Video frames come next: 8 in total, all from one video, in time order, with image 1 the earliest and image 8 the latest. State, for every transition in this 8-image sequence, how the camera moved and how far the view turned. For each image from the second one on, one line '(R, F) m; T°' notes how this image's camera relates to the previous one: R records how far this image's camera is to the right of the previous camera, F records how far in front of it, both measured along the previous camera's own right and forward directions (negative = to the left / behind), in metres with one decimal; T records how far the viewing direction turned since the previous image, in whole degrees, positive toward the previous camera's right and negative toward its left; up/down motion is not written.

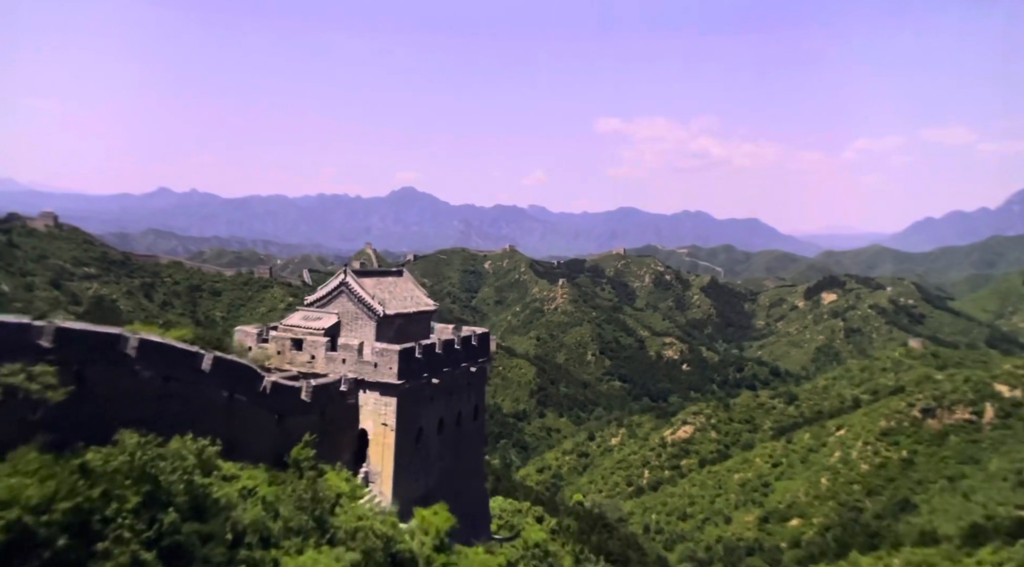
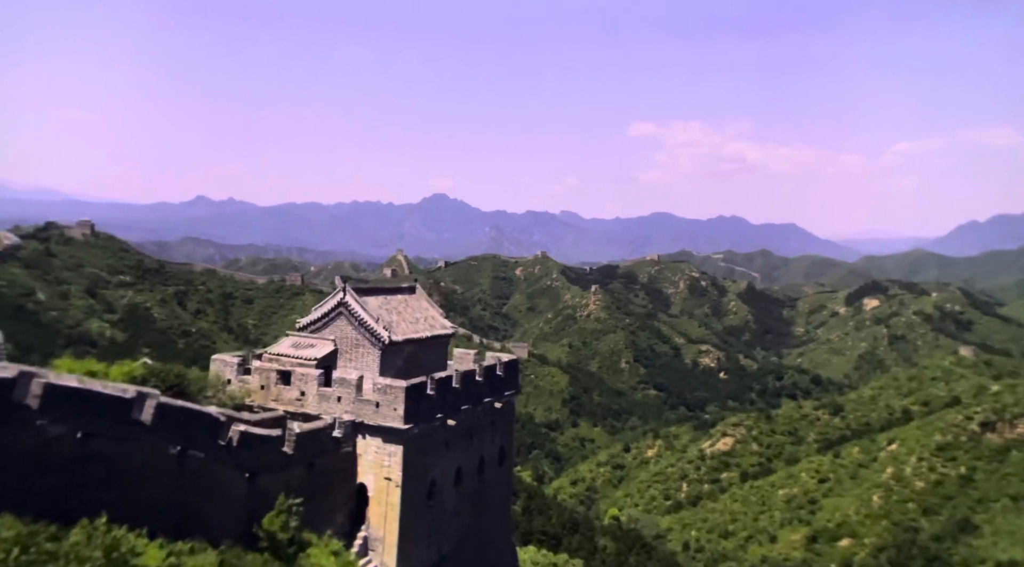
(0.0, +1.4) m; -2°
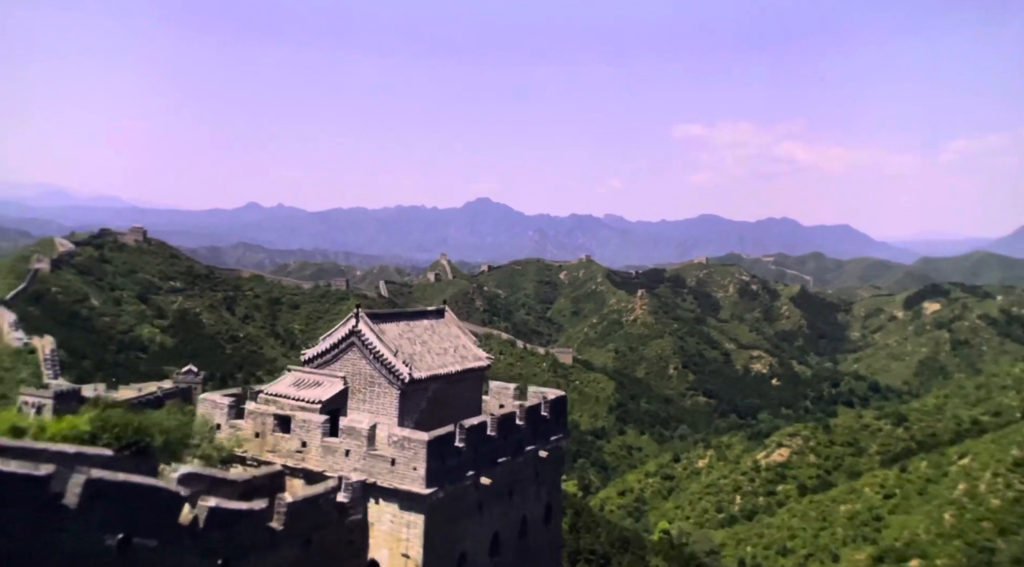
(-0.1, +1.3) m; -3°
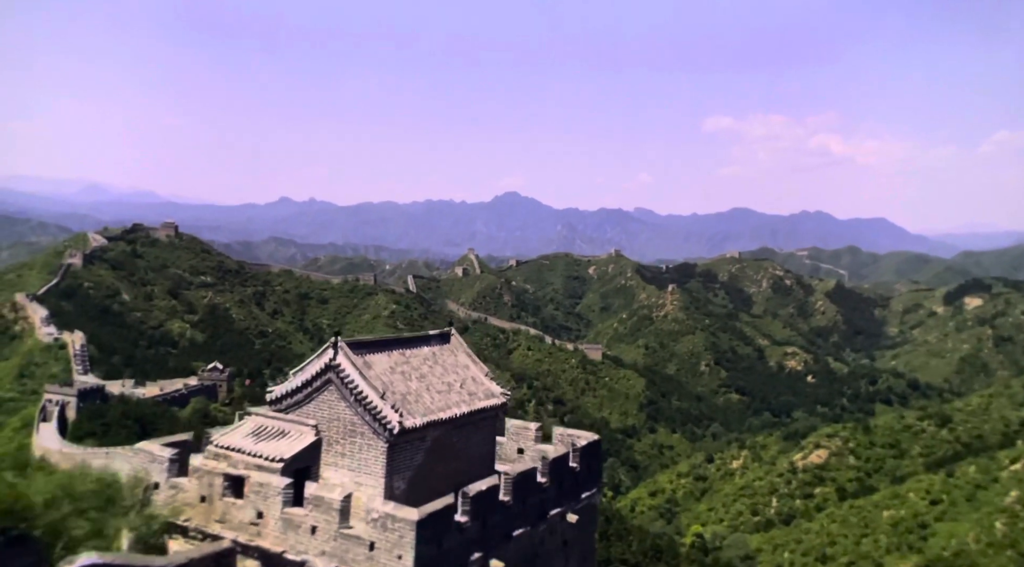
(0.0, +1.1) m; -2°
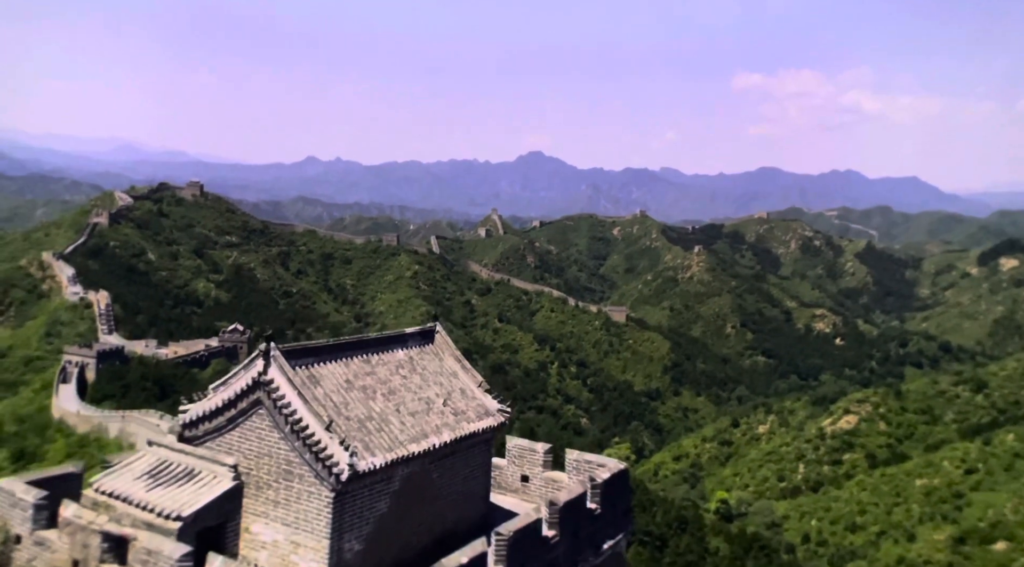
(+0.1, +0.9) m; -2°
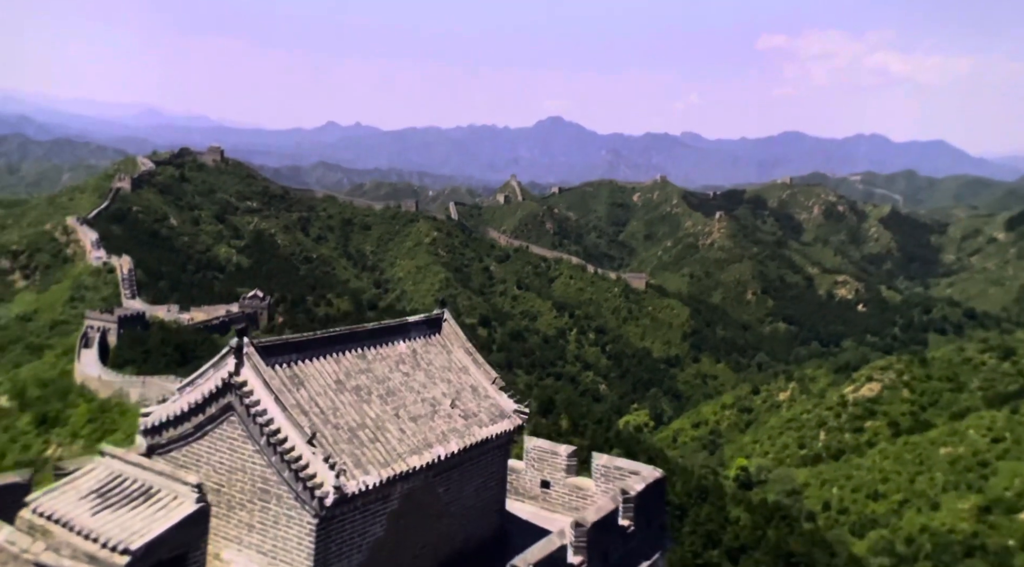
(0.0, +0.4) m; -1°
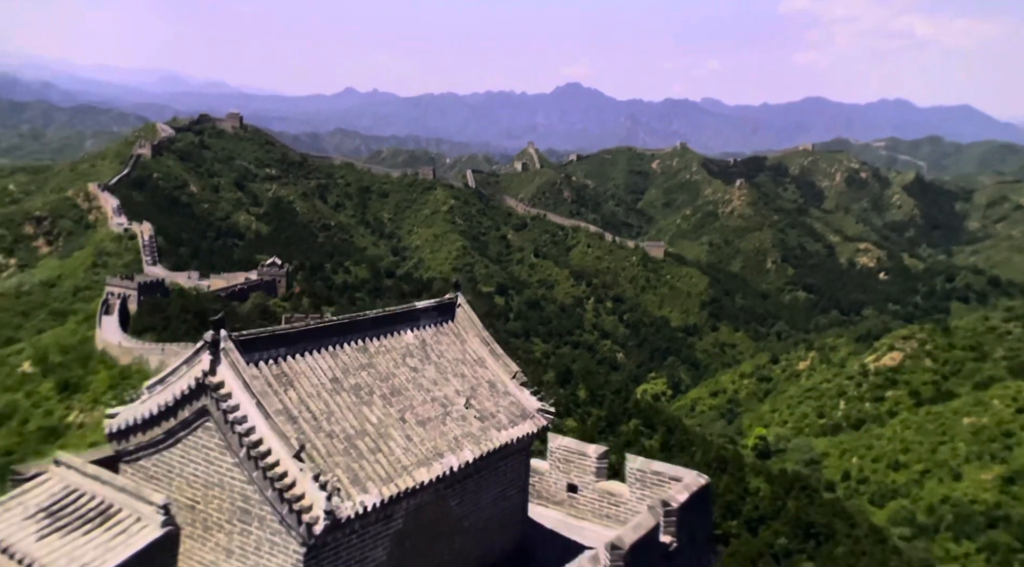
(0.0, +0.3) m; -1°
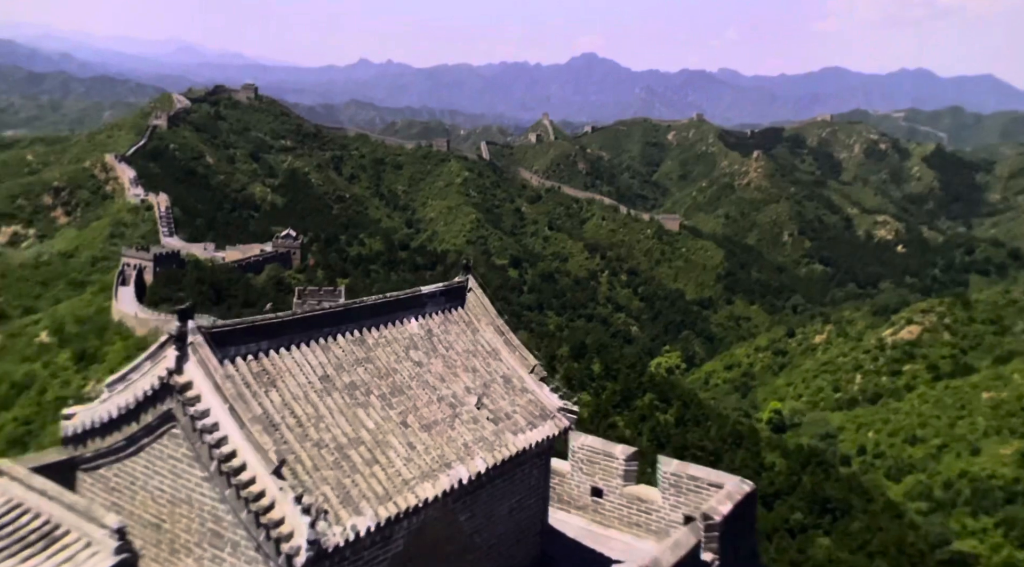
(0.0, +0.2) m; -1°
